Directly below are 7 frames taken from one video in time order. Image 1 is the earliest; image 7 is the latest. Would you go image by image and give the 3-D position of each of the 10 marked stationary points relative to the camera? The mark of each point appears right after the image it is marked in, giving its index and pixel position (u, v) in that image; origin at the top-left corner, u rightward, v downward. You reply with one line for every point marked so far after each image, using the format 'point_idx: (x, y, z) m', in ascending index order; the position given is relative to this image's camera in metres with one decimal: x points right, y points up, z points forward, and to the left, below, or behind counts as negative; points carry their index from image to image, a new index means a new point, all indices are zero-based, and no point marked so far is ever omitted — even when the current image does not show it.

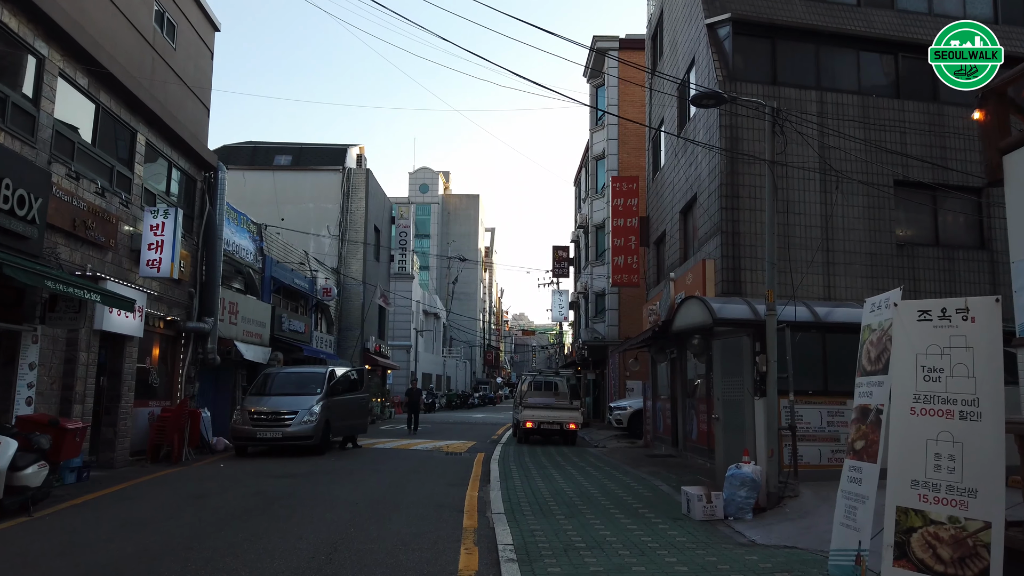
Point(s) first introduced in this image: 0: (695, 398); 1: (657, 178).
0: (+3.7, -2.2, +15.5) m
1: (+3.8, +2.9, +19.8) m
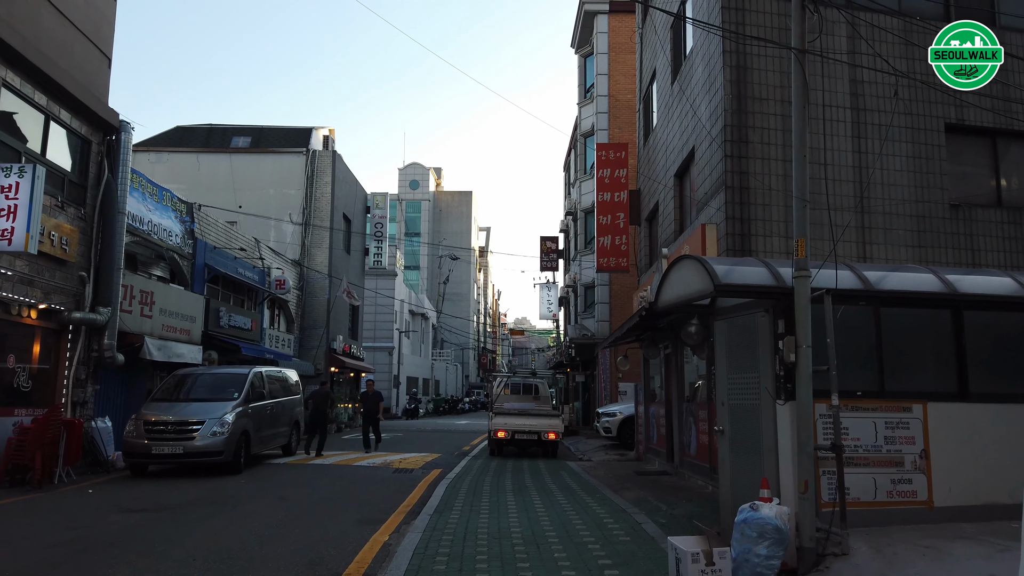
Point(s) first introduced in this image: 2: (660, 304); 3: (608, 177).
0: (+3.0, -1.9, +12.4) m
1: (+3.0, +3.2, +16.8) m
2: (+1.5, -0.2, +7.9) m
3: (+2.2, +2.6, +17.9) m
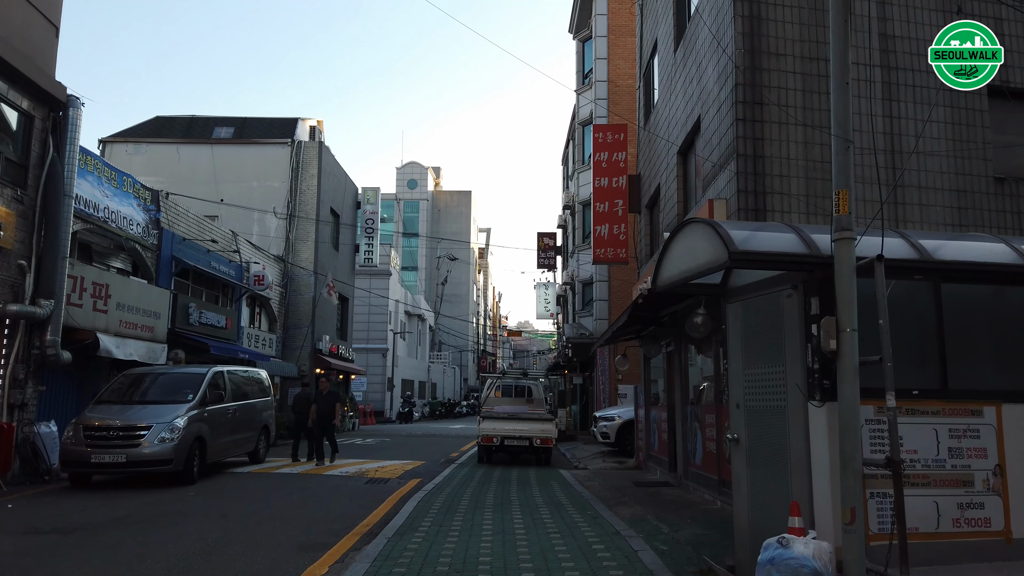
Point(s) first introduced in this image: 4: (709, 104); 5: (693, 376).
0: (+2.7, -1.7, +11.0) m
1: (+2.8, +3.4, +15.4) m
2: (+1.3, 0.0, +6.5) m
3: (+2.0, +2.8, +16.5) m
4: (+2.6, +2.5, +10.1) m
5: (+2.7, -1.3, +11.5) m
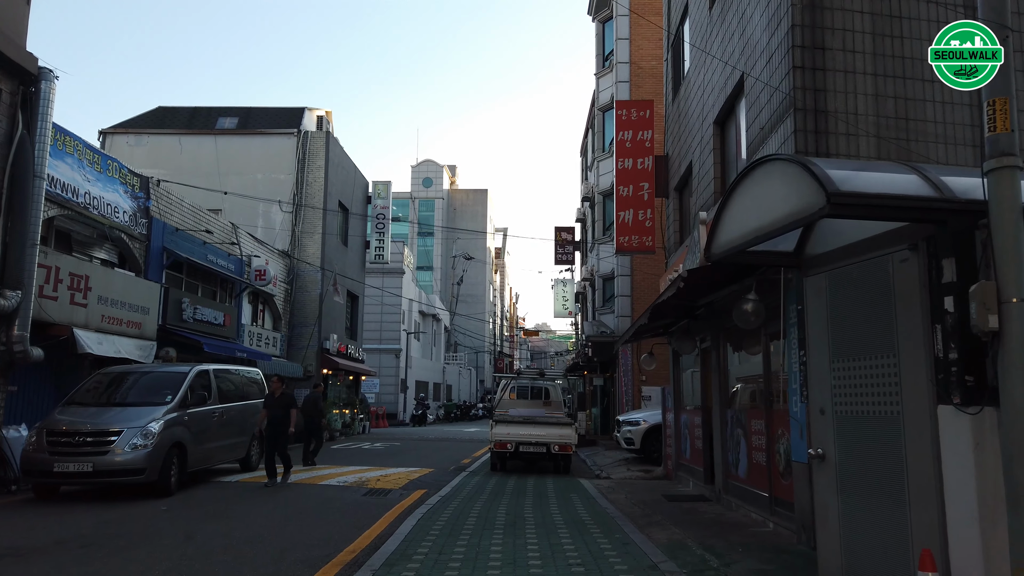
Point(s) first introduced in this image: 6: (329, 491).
0: (+2.9, -1.5, +9.6) m
1: (+3.0, +3.5, +13.9) m
2: (+1.4, +0.2, +5.1) m
3: (+2.3, +2.9, +15.0) m
4: (+2.8, +2.6, +8.7) m
5: (+2.9, -1.1, +10.0) m
6: (-2.9, -3.2, +12.1) m
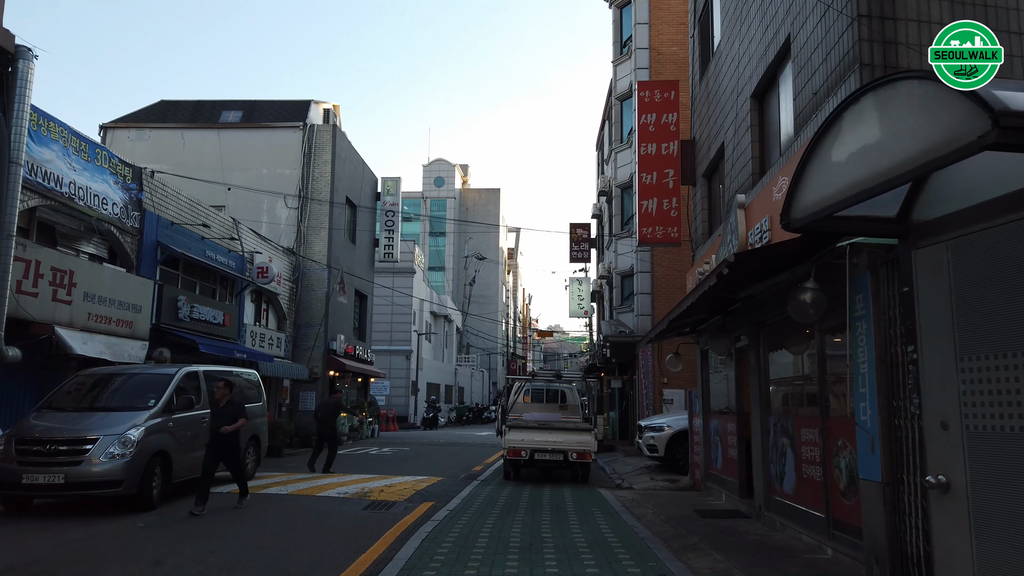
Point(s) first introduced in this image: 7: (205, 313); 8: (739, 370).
0: (+3.1, -1.4, +8.4) m
1: (+3.3, +3.6, +12.9) m
2: (+1.4, +0.3, +4.0) m
3: (+2.6, +3.0, +13.9) m
4: (+2.9, +2.7, +7.6) m
5: (+3.1, -1.0, +8.9) m
6: (-2.7, -3.1, +11.1) m
7: (-7.2, -0.6, +17.8) m
8: (+3.2, -1.2, +10.7) m
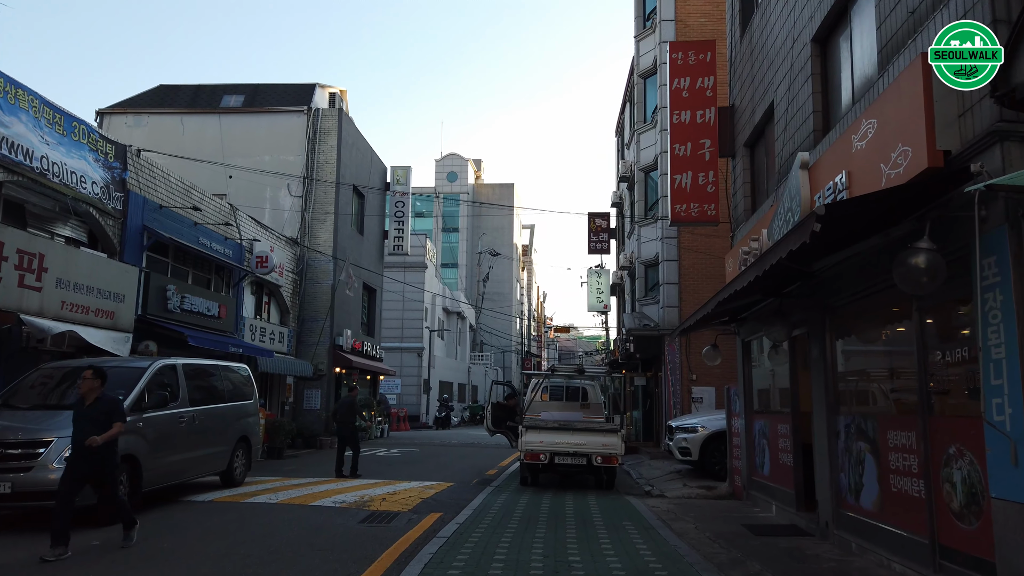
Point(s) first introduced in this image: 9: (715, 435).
0: (+3.3, -1.2, +7.0) m
1: (+3.5, +3.9, +11.4) m
2: (+1.6, +0.6, +2.6) m
3: (+2.9, +3.3, +12.5) m
4: (+3.1, +3.0, +6.1) m
5: (+3.3, -0.8, +7.5) m
6: (-2.5, -2.9, +9.8) m
7: (-6.8, -0.4, +16.5) m
8: (+3.4, -0.9, +9.2) m
9: (+3.6, -2.6, +13.6) m
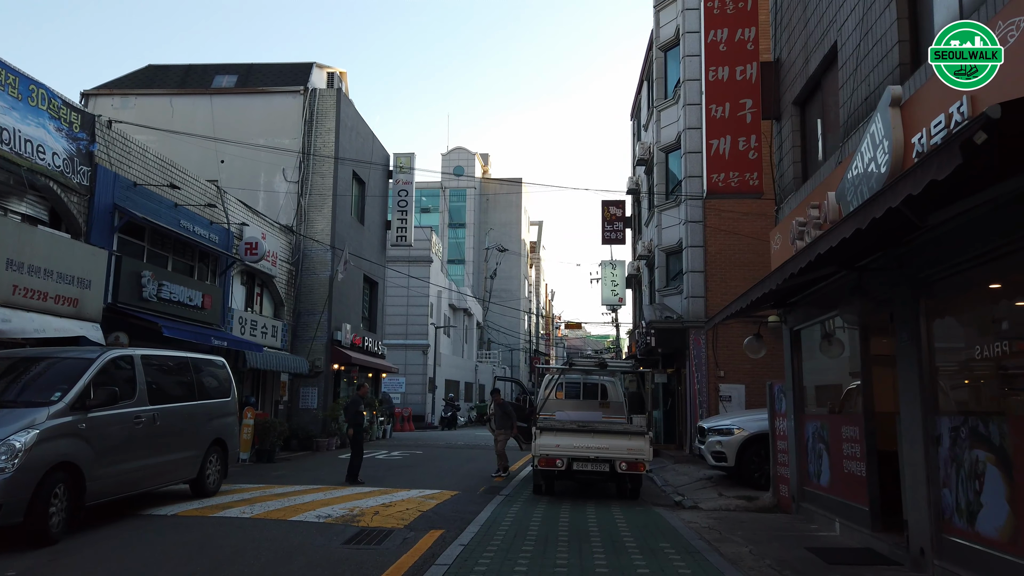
0: (+3.4, -0.9, +5.4) m
1: (+3.7, +4.1, +9.8) m
2: (+1.6, +0.8, +1.0) m
3: (+3.0, +3.5, +10.9) m
4: (+3.2, +3.2, +4.6) m
5: (+3.4, -0.5, +5.9) m
6: (-2.3, -2.6, +8.3) m
7: (-6.6, -0.1, +15.1) m
8: (+3.6, -0.6, +7.7) m
9: (+3.8, -2.4, +12.1) m
